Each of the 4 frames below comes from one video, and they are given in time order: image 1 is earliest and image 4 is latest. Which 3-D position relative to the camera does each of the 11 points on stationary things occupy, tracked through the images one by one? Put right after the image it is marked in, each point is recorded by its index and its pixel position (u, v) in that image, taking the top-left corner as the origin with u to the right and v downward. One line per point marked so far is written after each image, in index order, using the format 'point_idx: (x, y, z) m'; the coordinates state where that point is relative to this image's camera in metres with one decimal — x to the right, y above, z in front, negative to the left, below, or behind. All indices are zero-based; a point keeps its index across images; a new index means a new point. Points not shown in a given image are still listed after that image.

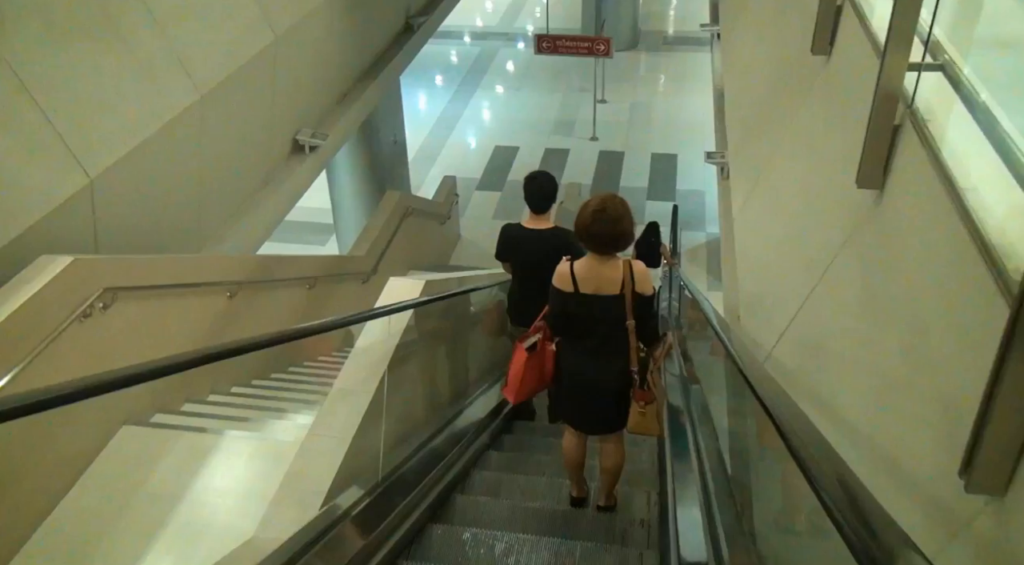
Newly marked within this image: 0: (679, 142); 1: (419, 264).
0: (+2.6, +2.2, +10.8) m
1: (-1.0, +0.2, +7.3) m
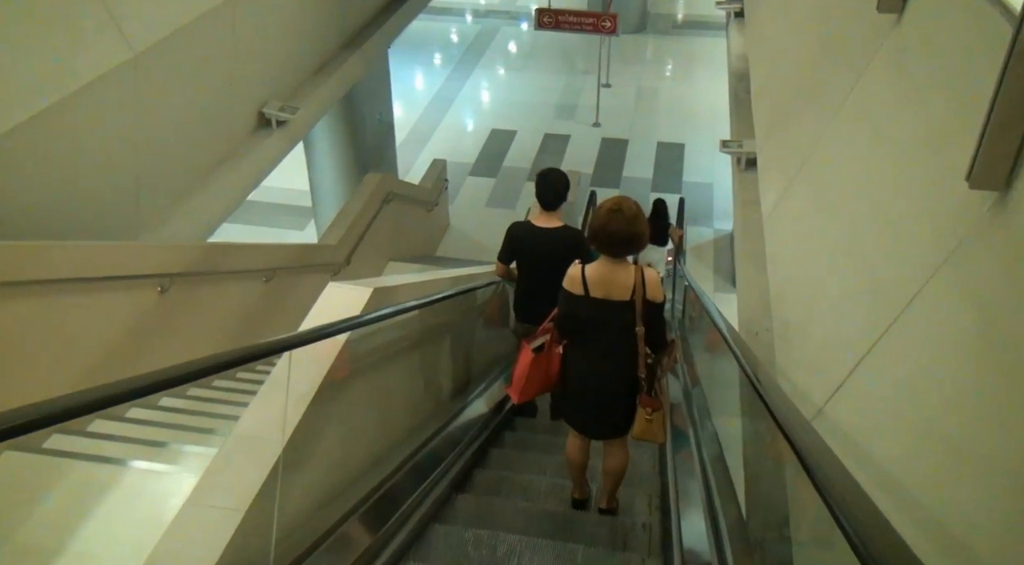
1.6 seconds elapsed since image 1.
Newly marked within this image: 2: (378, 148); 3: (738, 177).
0: (+2.6, +2.3, +10.1) m
1: (-1.1, +0.3, +6.7) m
2: (-1.4, +1.4, +7.2) m
3: (+1.5, +0.7, +4.7) m
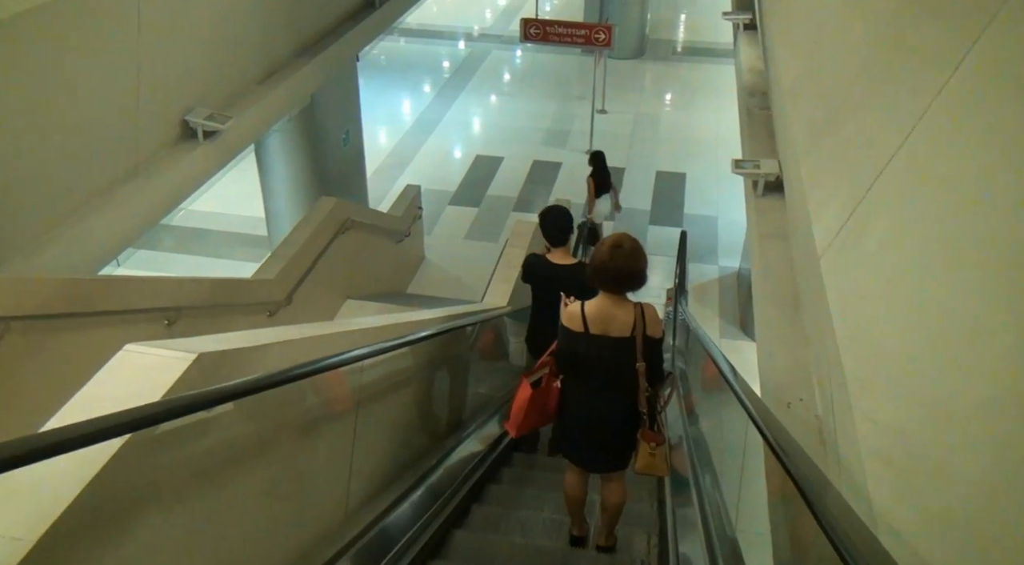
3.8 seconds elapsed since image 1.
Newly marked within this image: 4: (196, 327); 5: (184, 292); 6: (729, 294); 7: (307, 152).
0: (+2.4, +1.7, +9.4) m
1: (-1.3, -0.1, +5.9) m
2: (-1.6, +1.0, +6.5) m
3: (+1.4, +0.4, +3.9) m
4: (-1.7, -0.3, +3.7) m
5: (-1.7, -0.1, +3.5) m
6: (+2.3, -0.1, +7.3) m
7: (-1.8, +1.1, +6.0) m
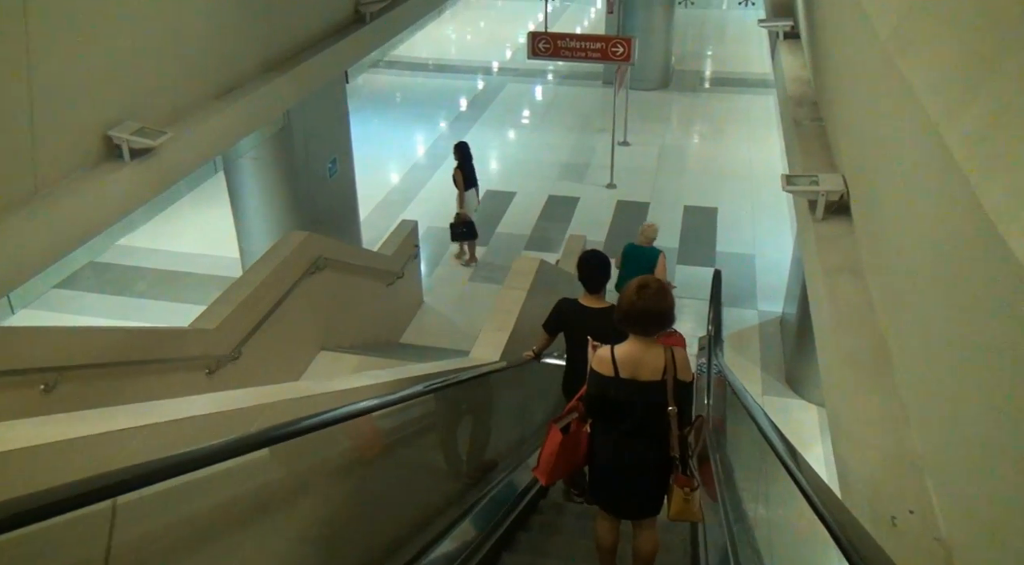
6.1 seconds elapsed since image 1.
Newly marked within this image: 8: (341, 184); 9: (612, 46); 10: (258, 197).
0: (+2.6, +1.1, +8.6) m
1: (-1.2, -0.4, +5.1) m
2: (-1.5, +0.6, +5.8) m
3: (+1.3, +0.2, +3.0) m
4: (-1.8, -0.5, +2.9) m
5: (-1.7, -0.3, +2.8) m
6: (+2.4, -0.6, +6.3) m
7: (-1.8, +0.8, +5.3) m
8: (-1.5, +0.8, +5.9) m
9: (+1.0, +2.2, +6.8) m
10: (-2.0, +0.6, +5.3) m
